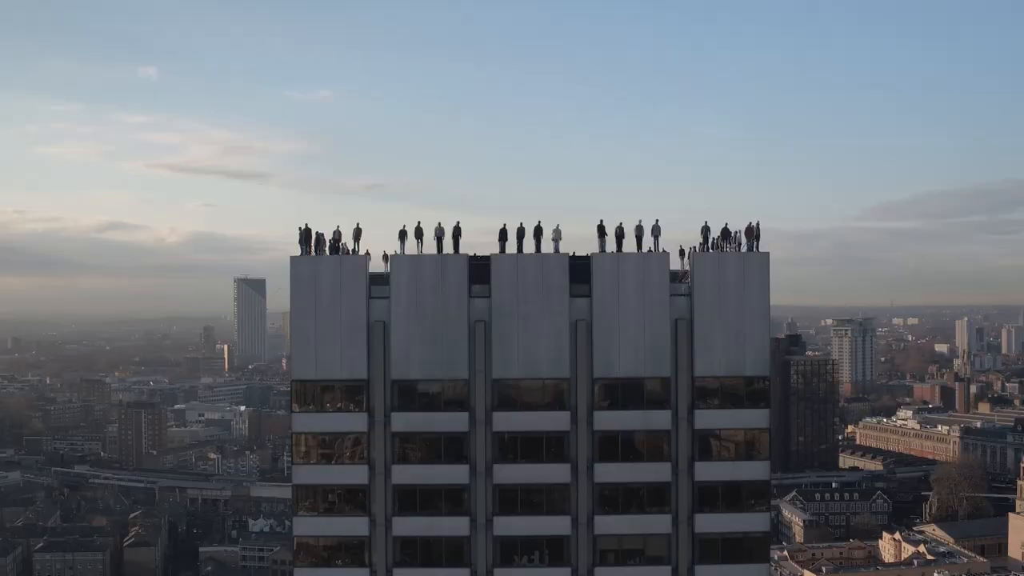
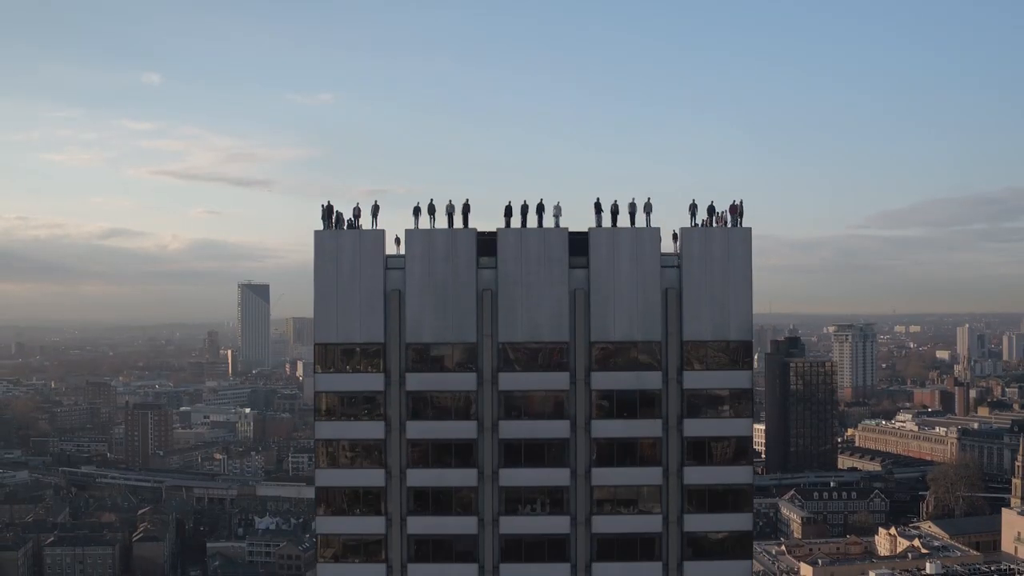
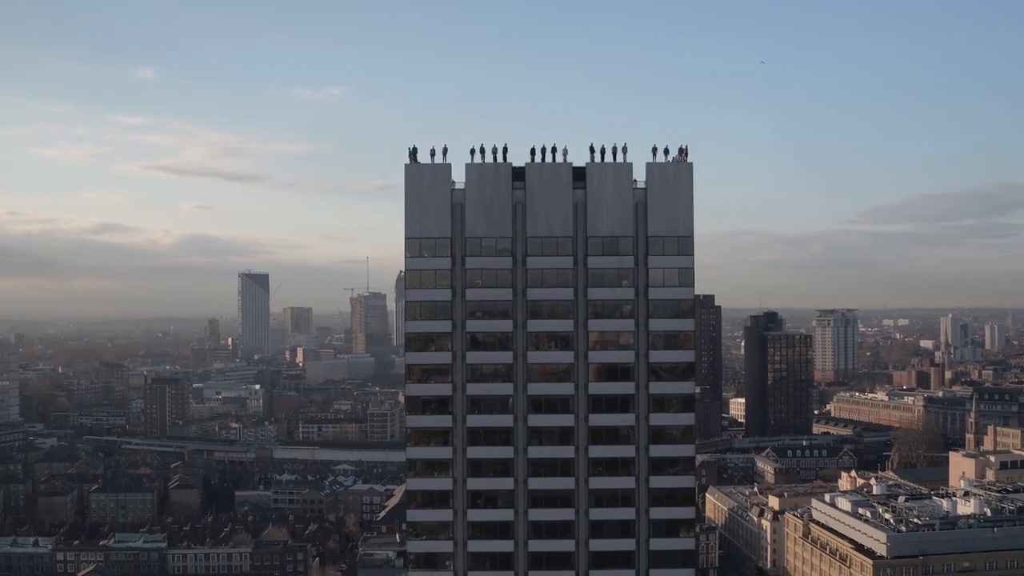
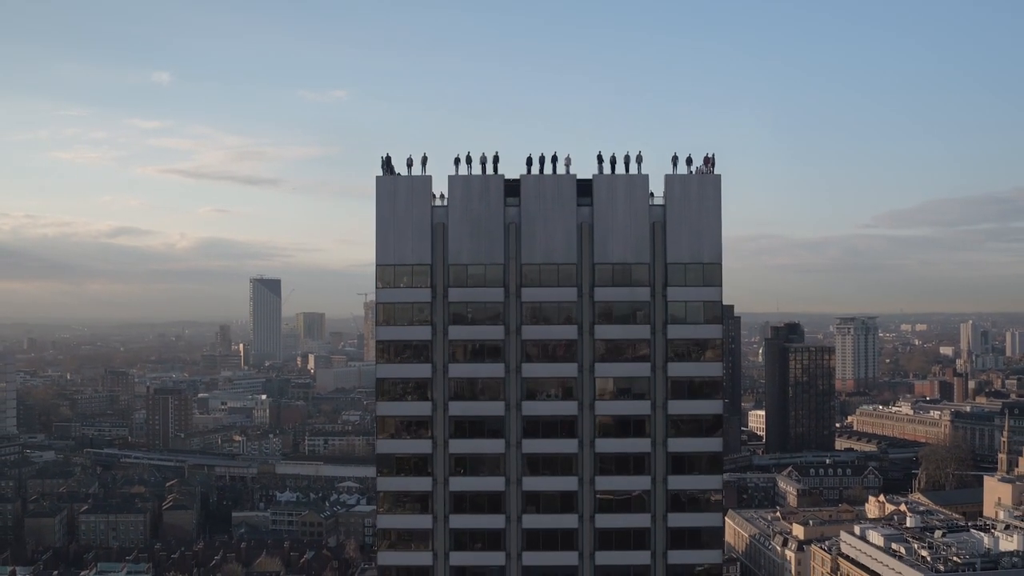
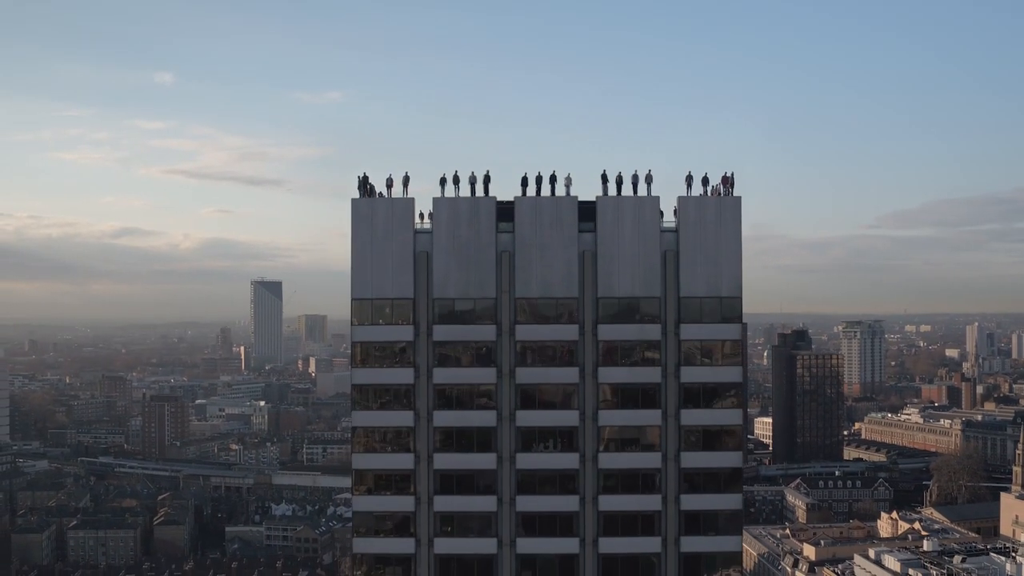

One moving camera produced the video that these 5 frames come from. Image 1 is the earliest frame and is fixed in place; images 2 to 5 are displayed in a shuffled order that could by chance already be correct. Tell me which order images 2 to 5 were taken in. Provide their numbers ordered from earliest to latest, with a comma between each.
2, 5, 4, 3
